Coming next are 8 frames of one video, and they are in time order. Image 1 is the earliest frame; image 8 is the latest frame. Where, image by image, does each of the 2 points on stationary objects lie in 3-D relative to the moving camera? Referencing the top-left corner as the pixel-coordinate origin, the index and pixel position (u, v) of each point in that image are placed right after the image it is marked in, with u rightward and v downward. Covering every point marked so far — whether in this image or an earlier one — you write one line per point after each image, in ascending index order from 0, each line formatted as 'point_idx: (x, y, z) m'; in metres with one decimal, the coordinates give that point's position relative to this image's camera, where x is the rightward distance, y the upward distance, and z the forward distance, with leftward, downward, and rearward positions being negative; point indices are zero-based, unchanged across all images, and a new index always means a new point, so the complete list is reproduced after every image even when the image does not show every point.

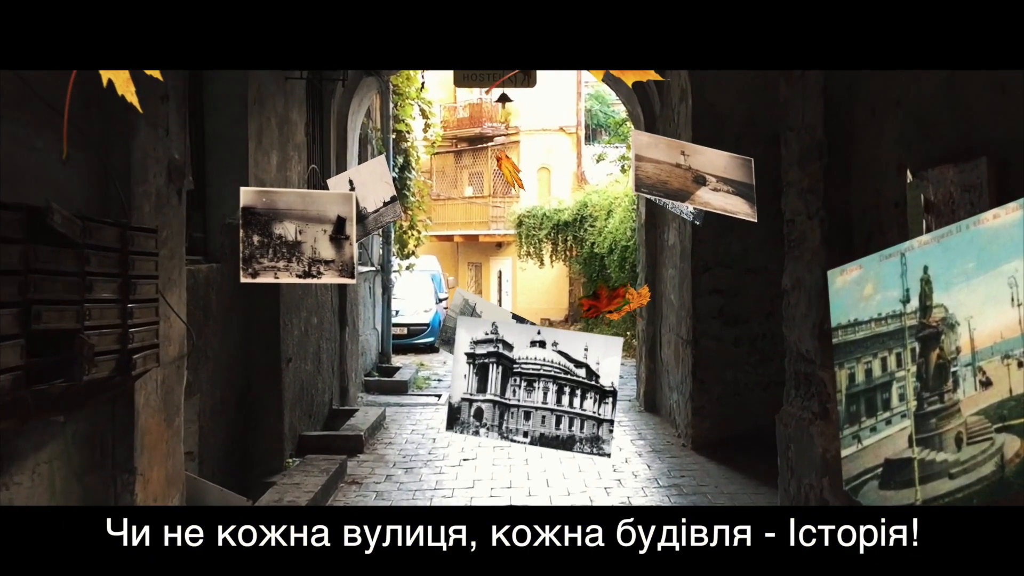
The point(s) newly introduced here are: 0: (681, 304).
0: (+1.1, -0.1, +5.5) m
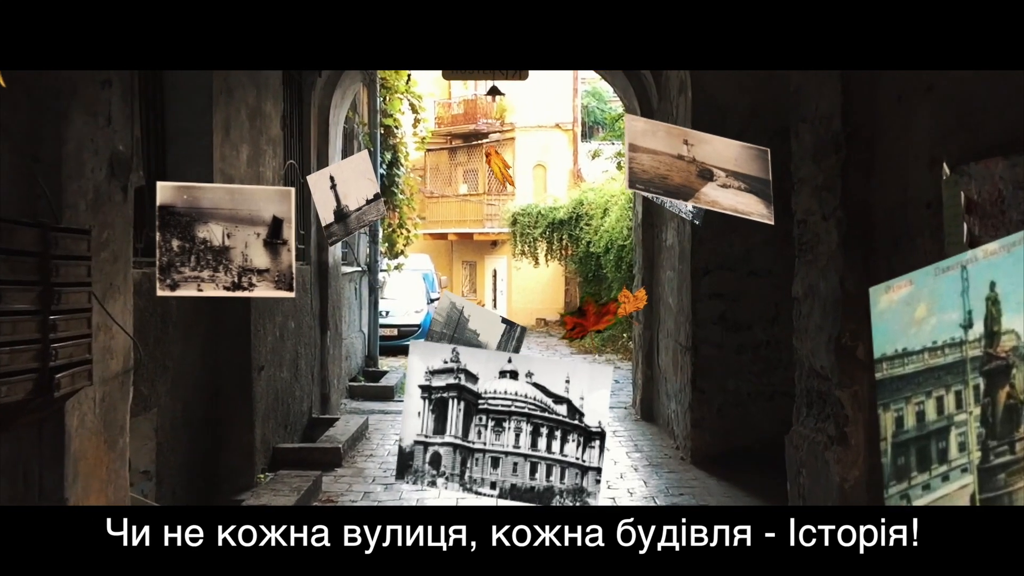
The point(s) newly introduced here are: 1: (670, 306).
0: (+1.0, -0.1, +5.2) m
1: (+1.0, -0.1, +5.5) m
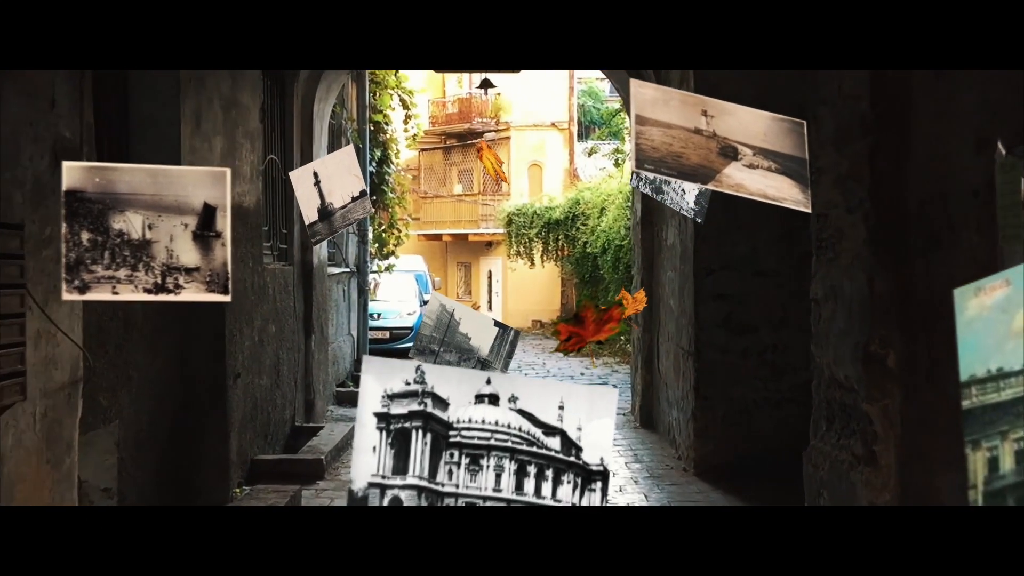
0: (+1.0, -0.1, +4.9) m
1: (+1.0, -0.1, +5.2) m
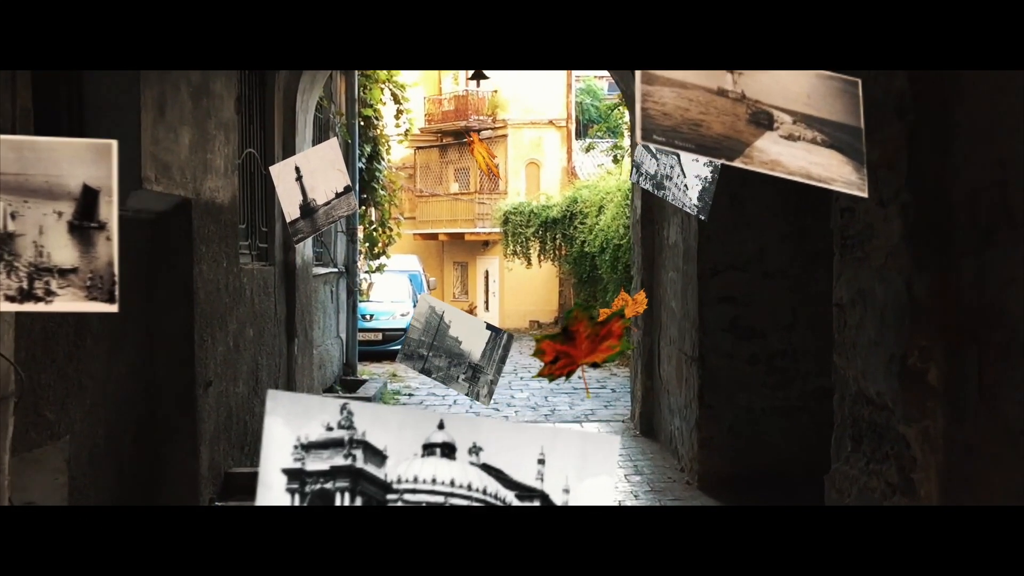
0: (+0.9, -0.1, +4.6) m
1: (+0.9, -0.1, +4.9) m
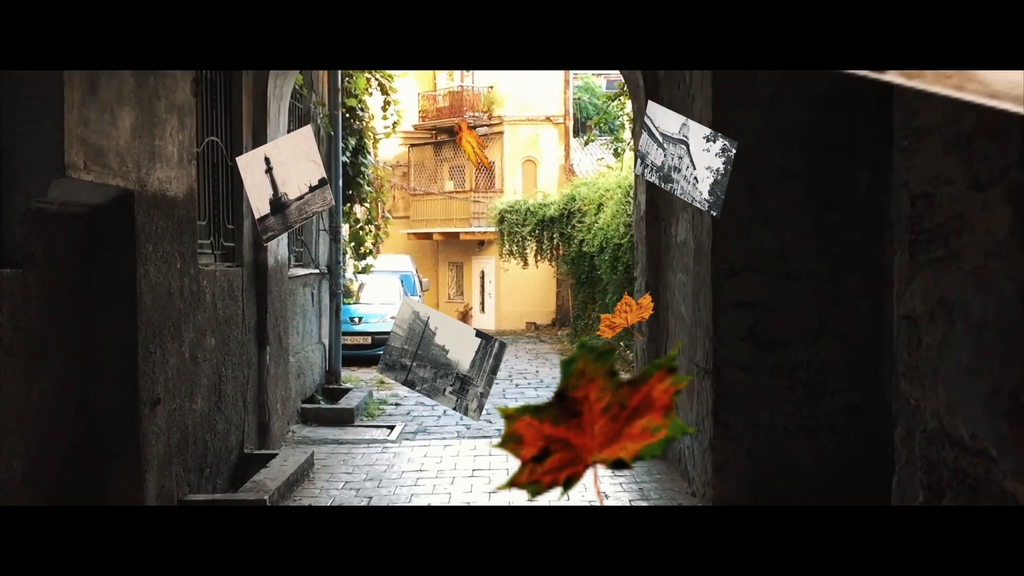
0: (+0.9, -0.2, +4.2) m
1: (+0.9, -0.2, +4.4) m
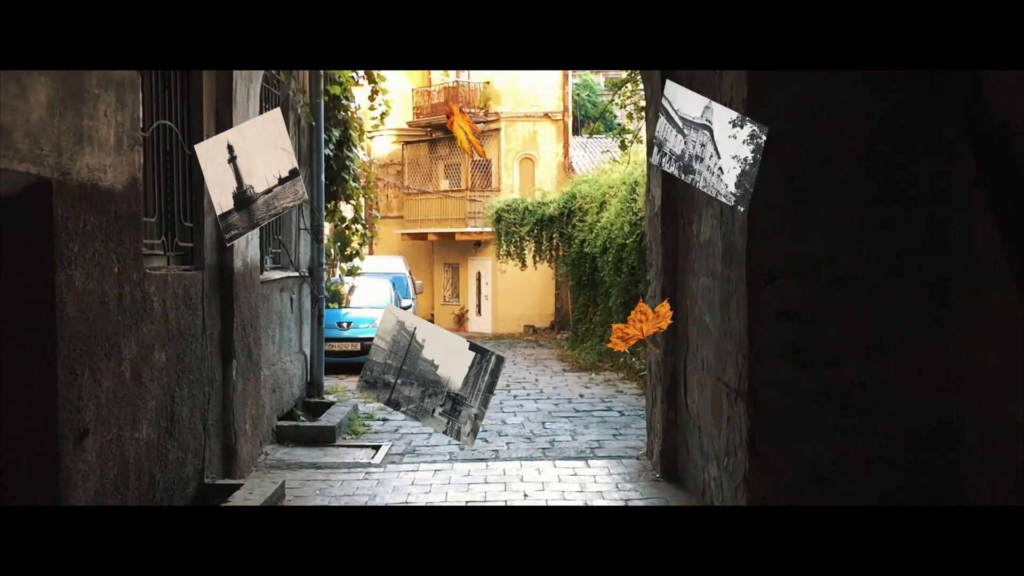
0: (+0.9, -0.2, +3.6) m
1: (+0.9, -0.2, +3.8) m
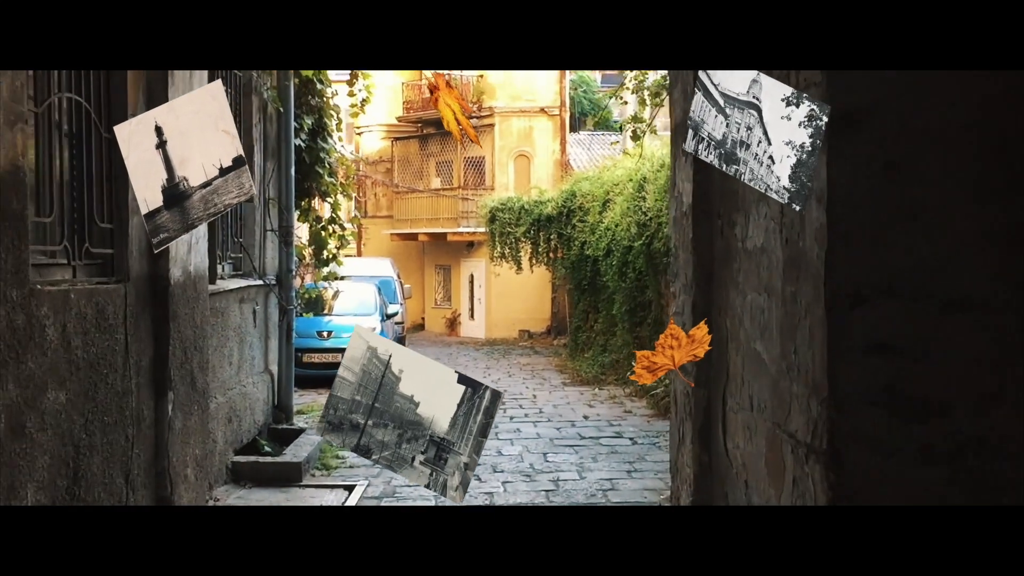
0: (+0.9, -0.3, +2.8) m
1: (+0.9, -0.2, +3.0) m
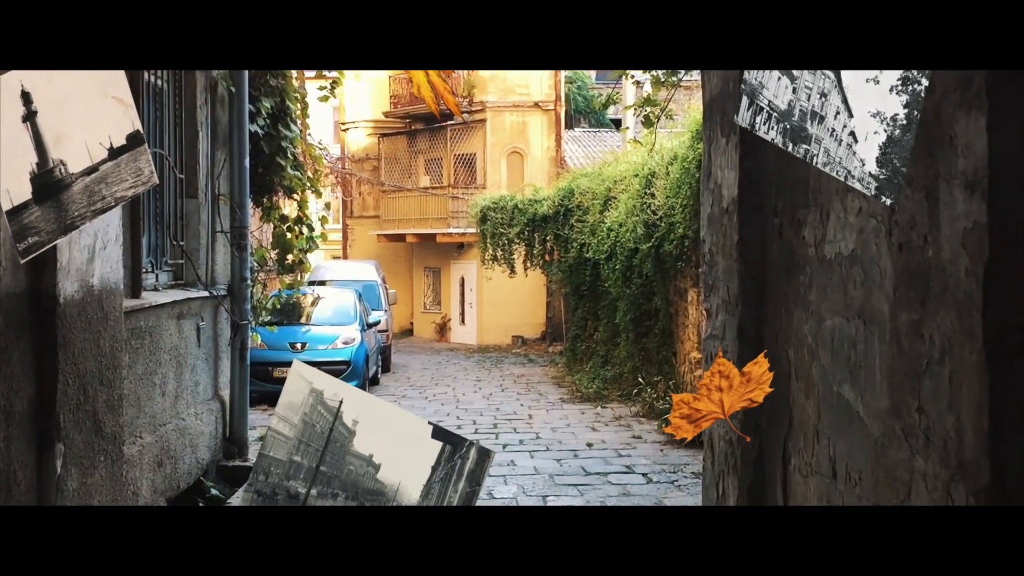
0: (+0.9, -0.3, +1.9) m
1: (+0.9, -0.3, +2.2) m
